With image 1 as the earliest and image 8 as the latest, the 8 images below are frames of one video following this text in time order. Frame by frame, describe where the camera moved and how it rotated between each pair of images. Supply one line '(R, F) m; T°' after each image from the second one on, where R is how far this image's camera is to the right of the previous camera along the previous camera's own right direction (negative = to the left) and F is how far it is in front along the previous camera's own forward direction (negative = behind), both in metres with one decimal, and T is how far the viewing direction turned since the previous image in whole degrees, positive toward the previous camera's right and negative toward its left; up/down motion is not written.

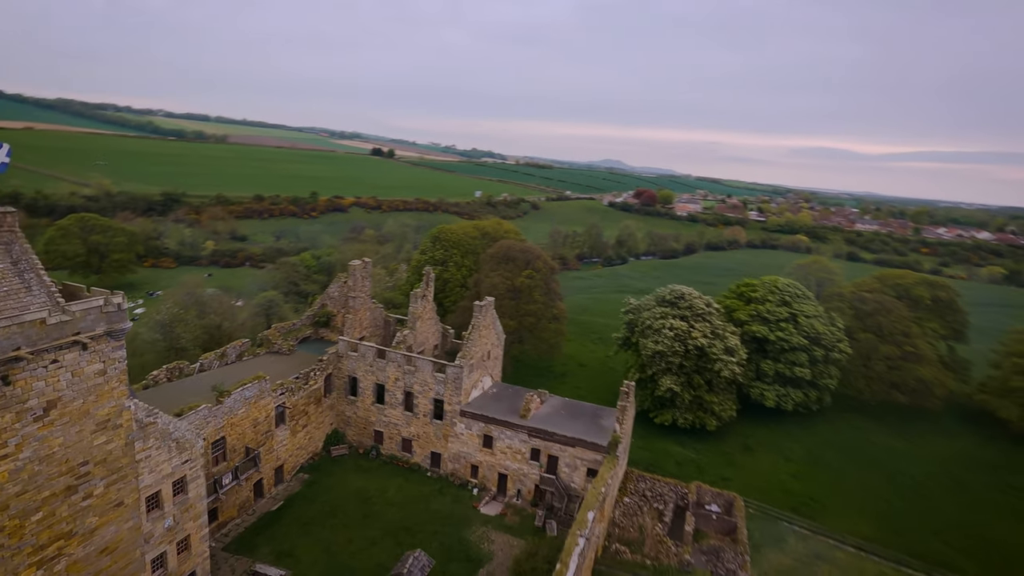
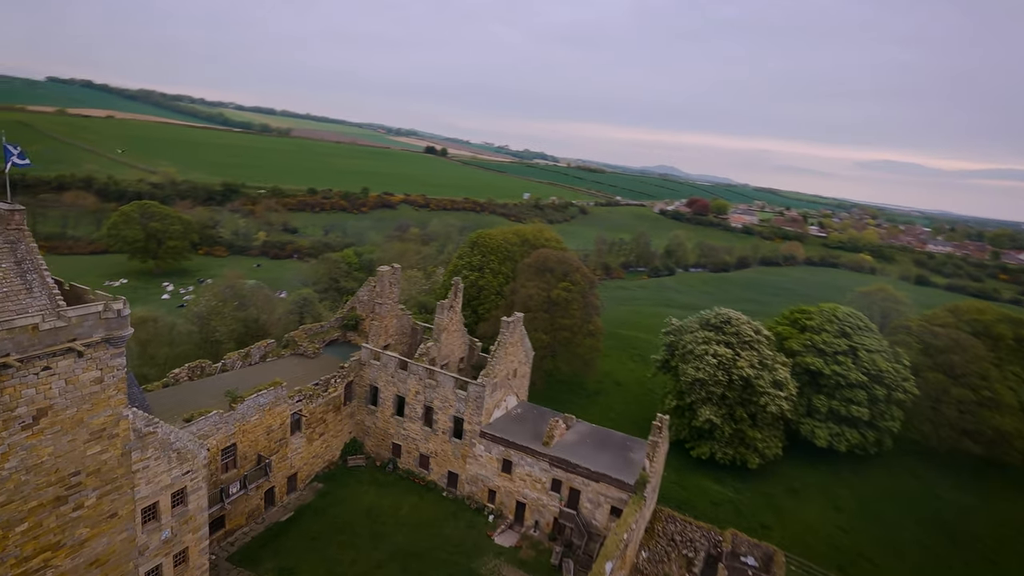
(+0.6, +1.3) m; -5°
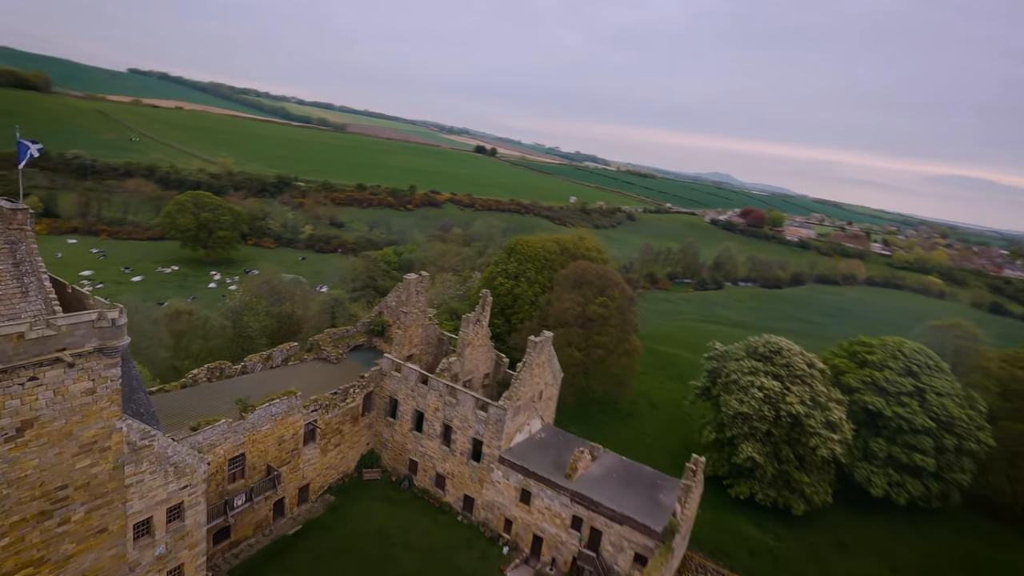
(+0.5, +1.4) m; -5°
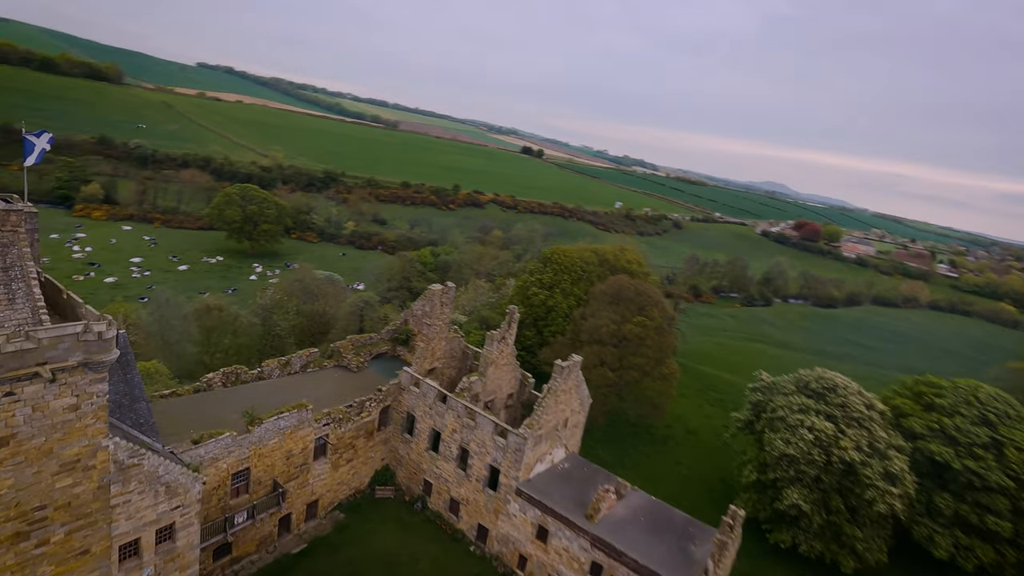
(+0.4, +1.4) m; -4°
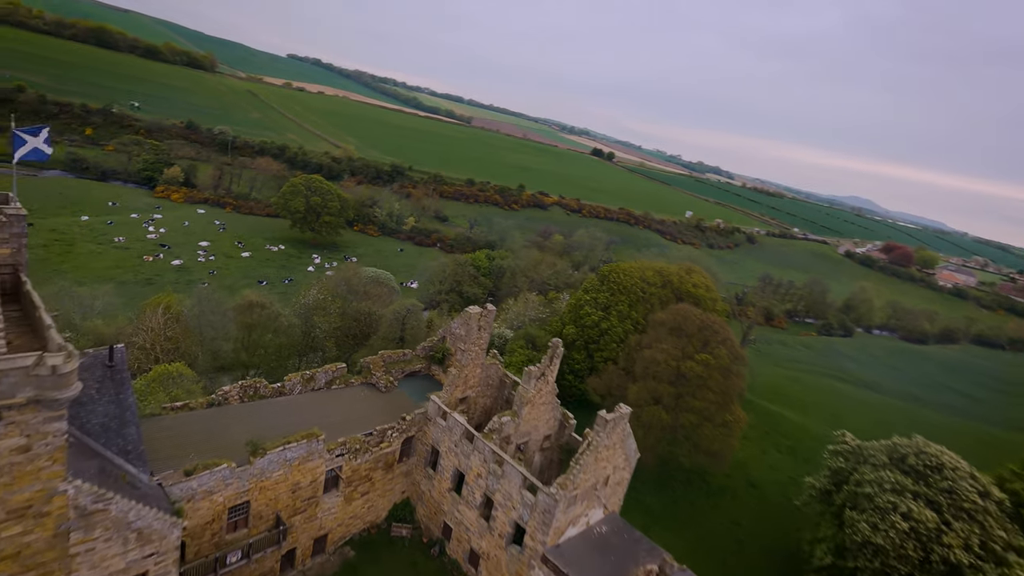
(+0.4, +2.5) m; -6°
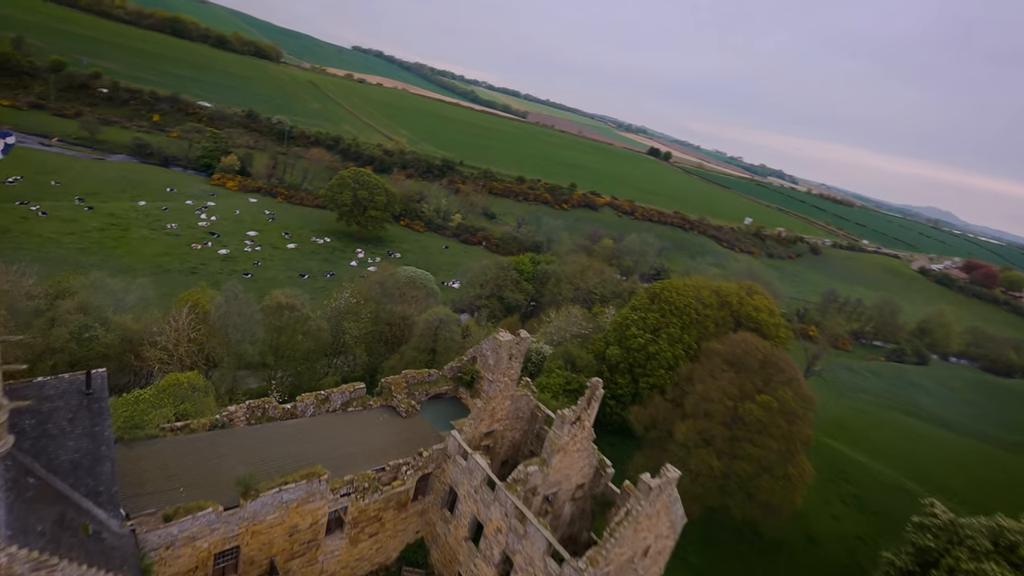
(+0.3, +2.3) m; -5°
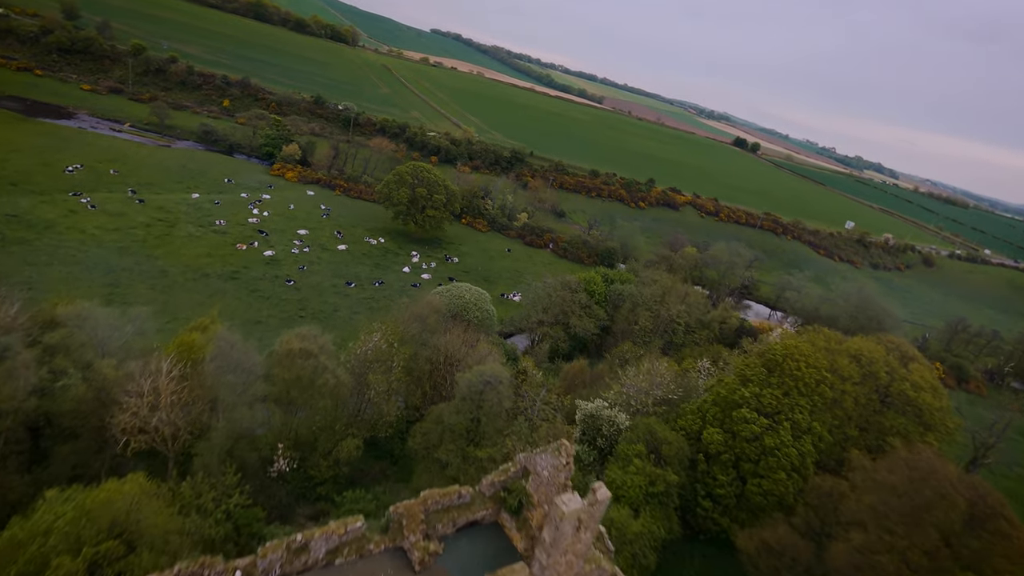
(-0.4, +7.0) m; -7°
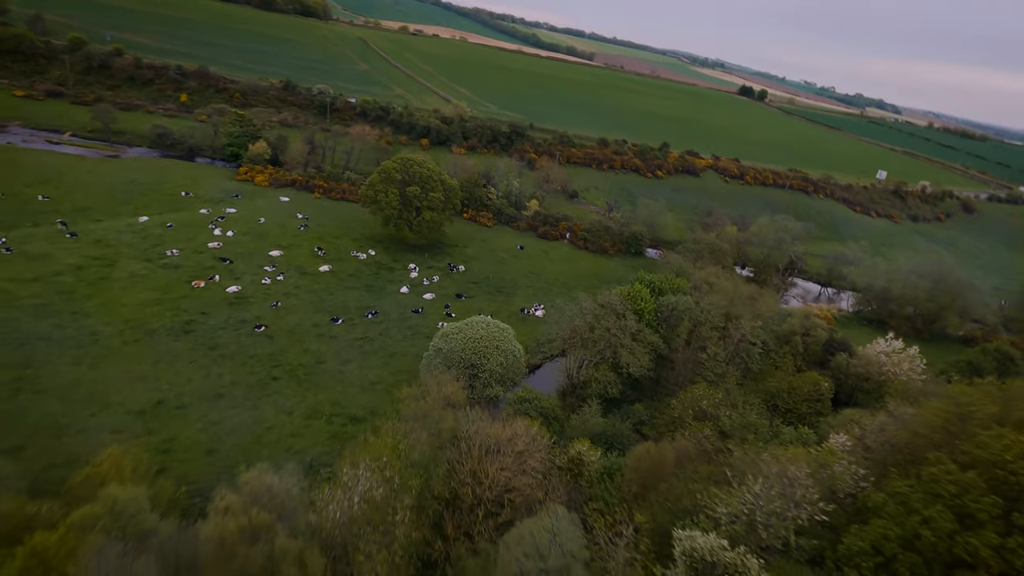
(-1.5, +9.6) m; 0°
